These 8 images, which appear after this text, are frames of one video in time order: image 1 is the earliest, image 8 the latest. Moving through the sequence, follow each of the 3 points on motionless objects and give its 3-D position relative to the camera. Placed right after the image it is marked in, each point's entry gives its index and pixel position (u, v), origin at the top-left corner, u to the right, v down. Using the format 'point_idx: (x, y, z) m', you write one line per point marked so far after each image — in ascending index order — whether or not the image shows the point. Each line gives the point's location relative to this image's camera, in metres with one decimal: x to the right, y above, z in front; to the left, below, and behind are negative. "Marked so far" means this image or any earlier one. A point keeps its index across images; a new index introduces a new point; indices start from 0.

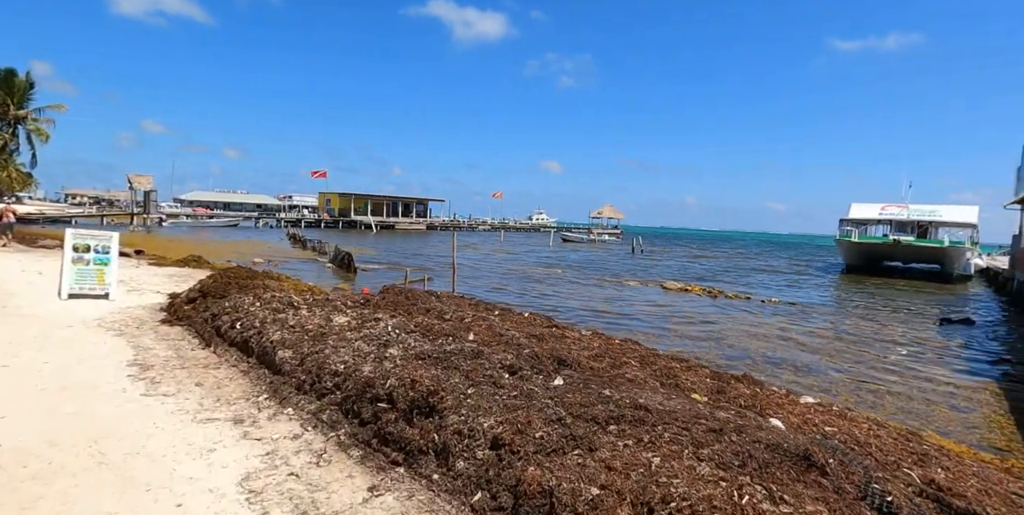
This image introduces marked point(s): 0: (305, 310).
0: (-4.0, -1.0, +11.3) m
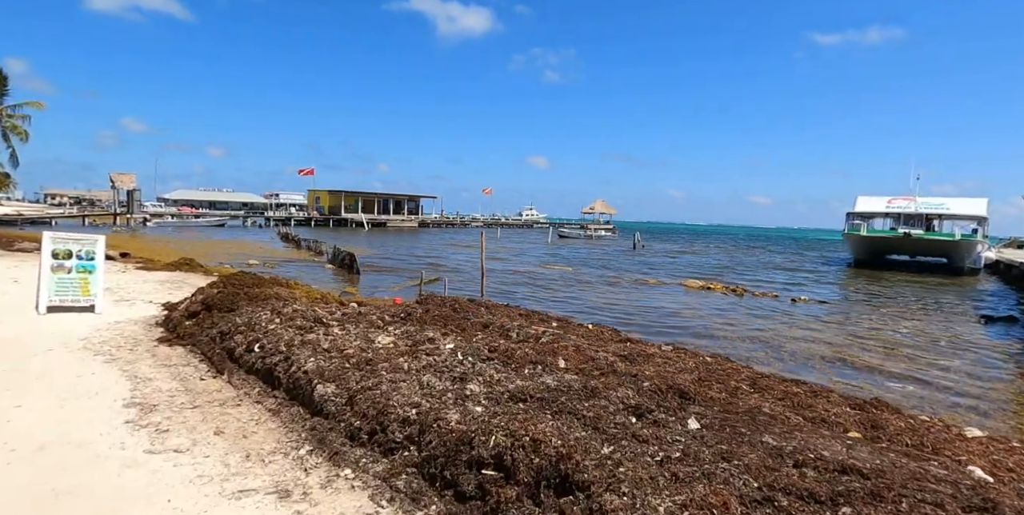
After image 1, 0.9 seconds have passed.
0: (-2.8, -1.1, +9.3) m
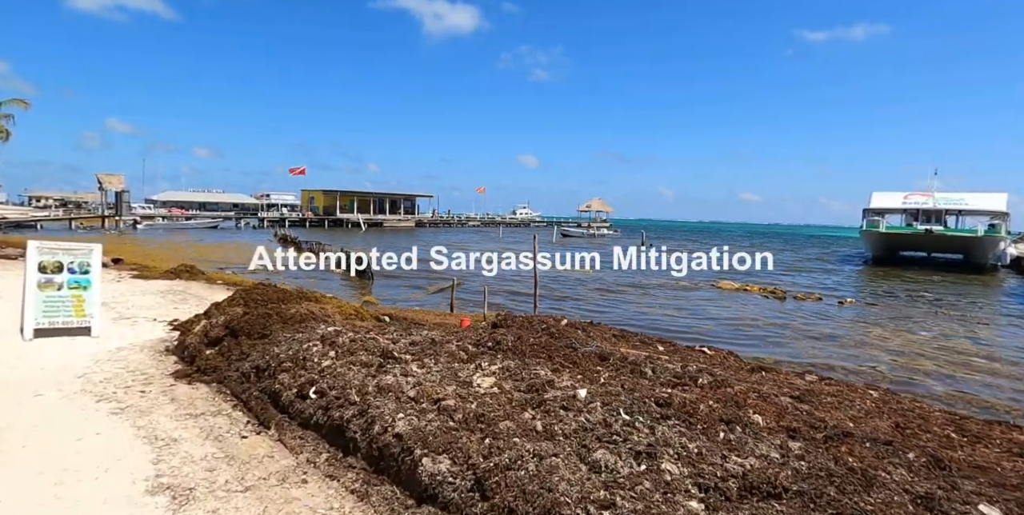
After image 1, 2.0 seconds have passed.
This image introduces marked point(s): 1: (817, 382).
0: (-1.2, -1.3, +7.2) m
1: (+4.4, -1.7, +8.2) m
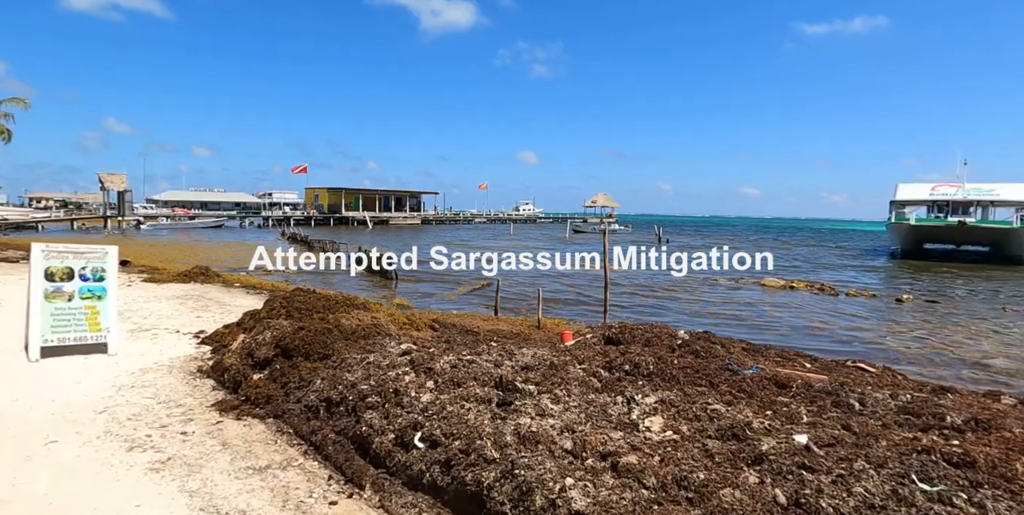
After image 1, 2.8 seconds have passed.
0: (+0.3, -1.3, +5.5) m
1: (+5.9, -1.7, +6.5) m
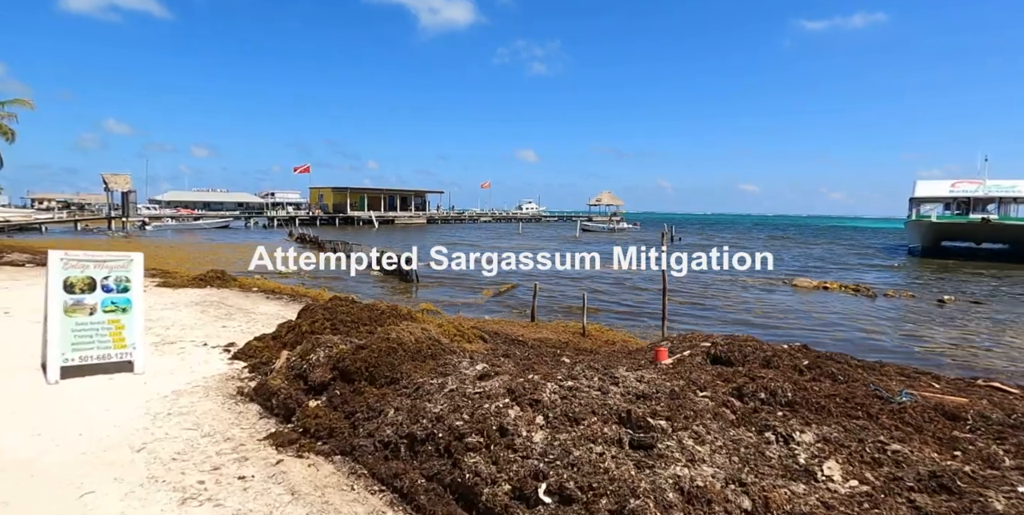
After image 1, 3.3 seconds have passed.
0: (+1.4, -1.4, +4.6) m
1: (+6.9, -1.7, +5.6) m
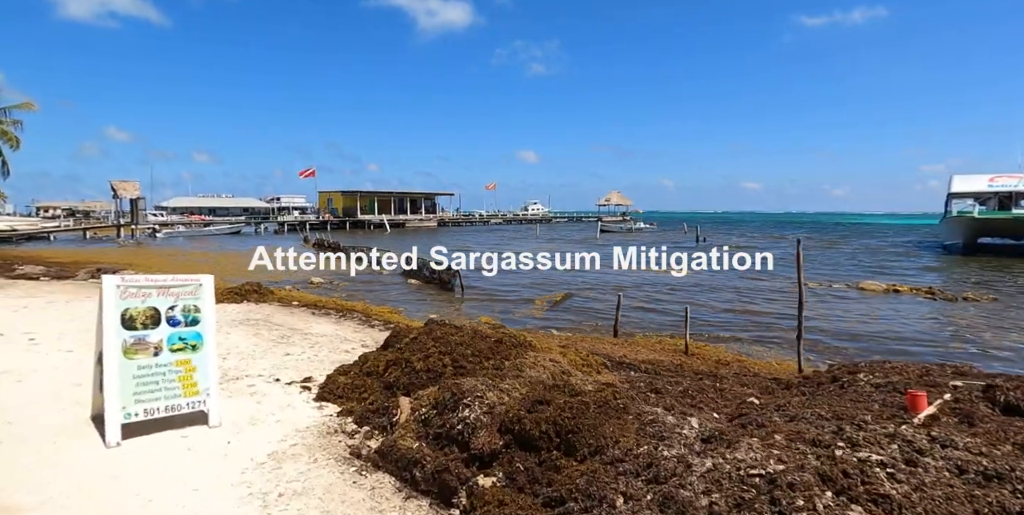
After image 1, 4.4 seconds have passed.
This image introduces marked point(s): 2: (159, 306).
0: (+3.3, -1.5, +2.8) m
1: (+8.9, -1.8, +3.9) m
2: (-3.8, -0.5, +6.3) m
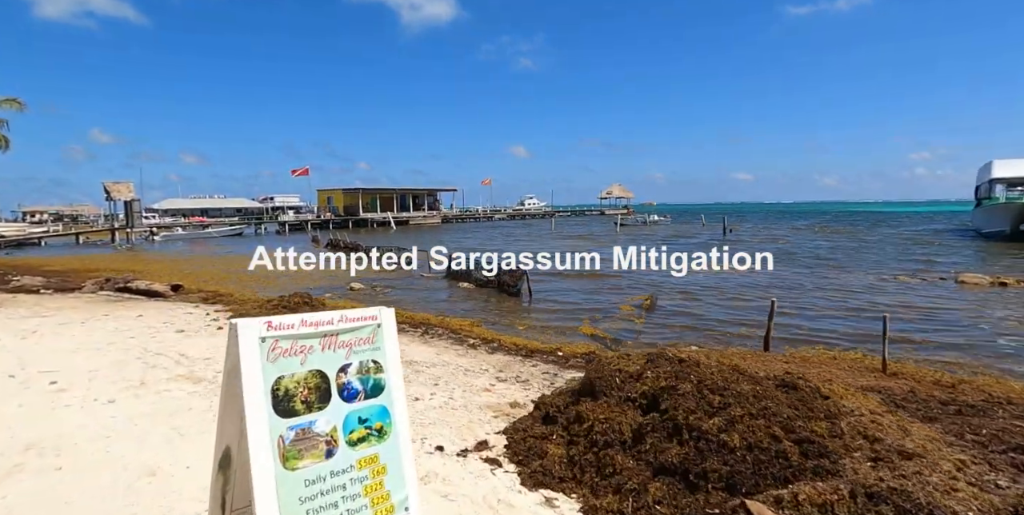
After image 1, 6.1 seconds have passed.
0: (+6.1, -1.5, +0.3) m
1: (+11.6, -1.6, +1.4) m
2: (-1.1, -0.6, +3.6) m
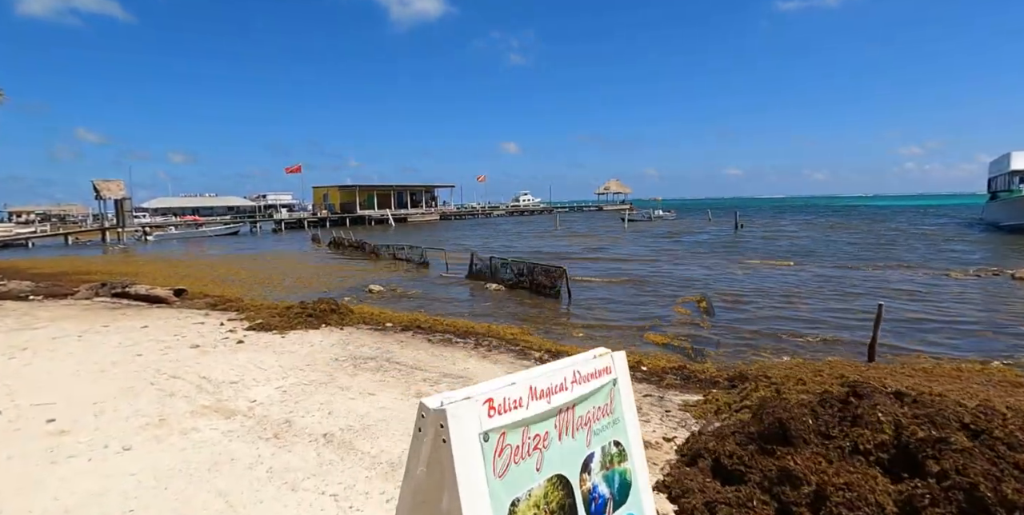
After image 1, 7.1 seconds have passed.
0: (+7.5, -1.5, -1.2) m
1: (+13.0, -1.6, 0.0) m
2: (+0.2, -0.7, +2.0) m
